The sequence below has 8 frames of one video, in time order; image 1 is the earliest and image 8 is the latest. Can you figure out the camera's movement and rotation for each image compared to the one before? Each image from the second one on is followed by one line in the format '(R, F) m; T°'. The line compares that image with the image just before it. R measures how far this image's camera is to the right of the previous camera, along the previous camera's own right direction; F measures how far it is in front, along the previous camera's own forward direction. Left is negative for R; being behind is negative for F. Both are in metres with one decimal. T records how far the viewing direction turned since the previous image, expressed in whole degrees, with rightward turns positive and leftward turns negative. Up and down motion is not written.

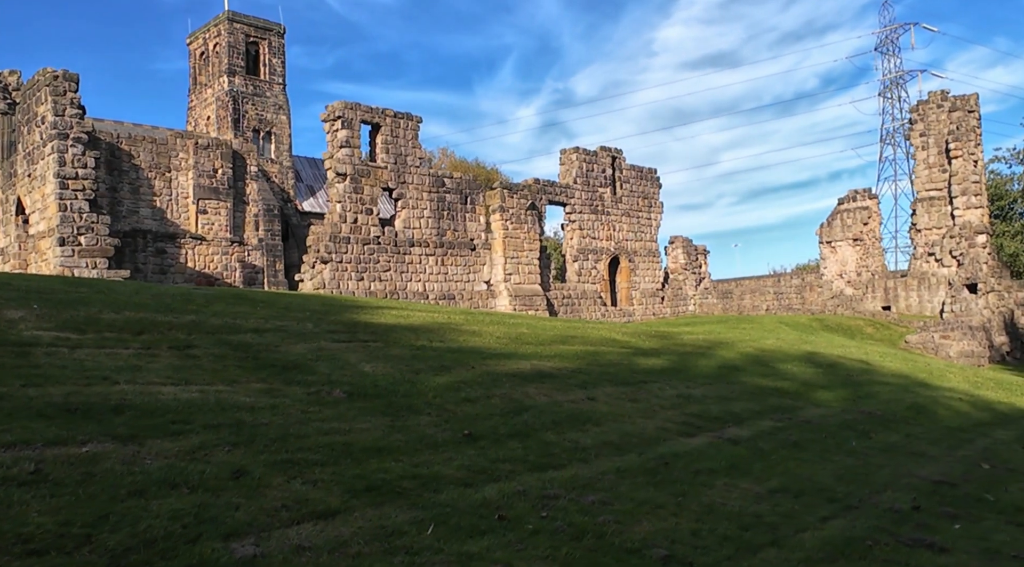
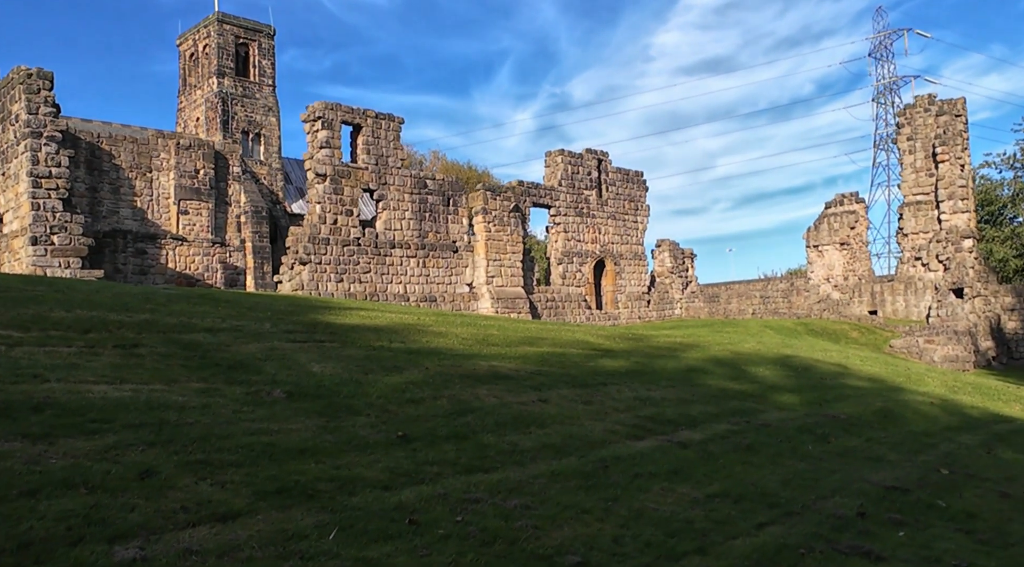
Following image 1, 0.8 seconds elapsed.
(+0.5, +0.2) m; 0°
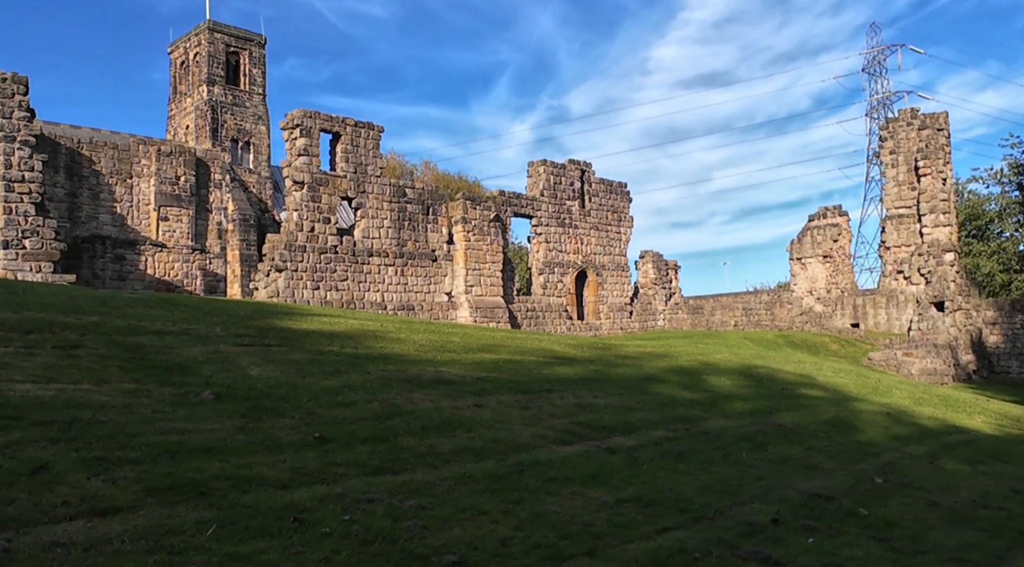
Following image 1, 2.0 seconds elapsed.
(+0.7, 0.0) m; 0°
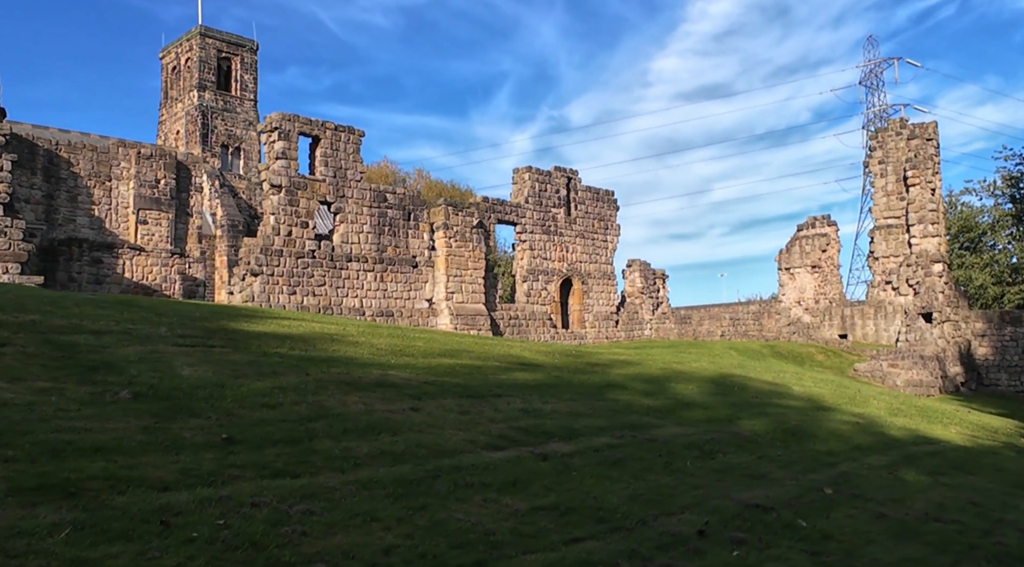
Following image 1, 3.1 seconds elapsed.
(+0.7, +0.3) m; 0°
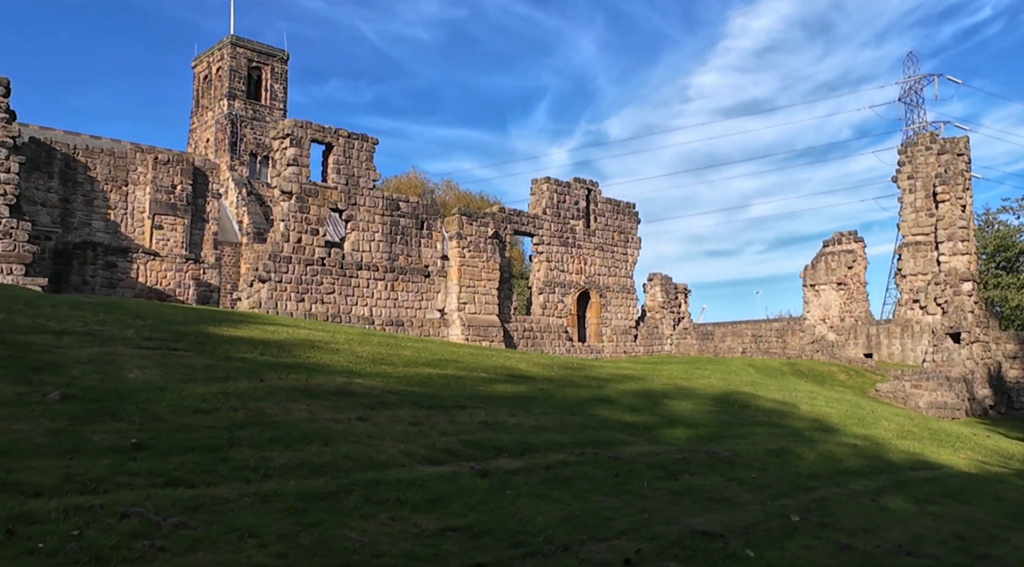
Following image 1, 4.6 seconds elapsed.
(+0.9, +0.5) m; -3°
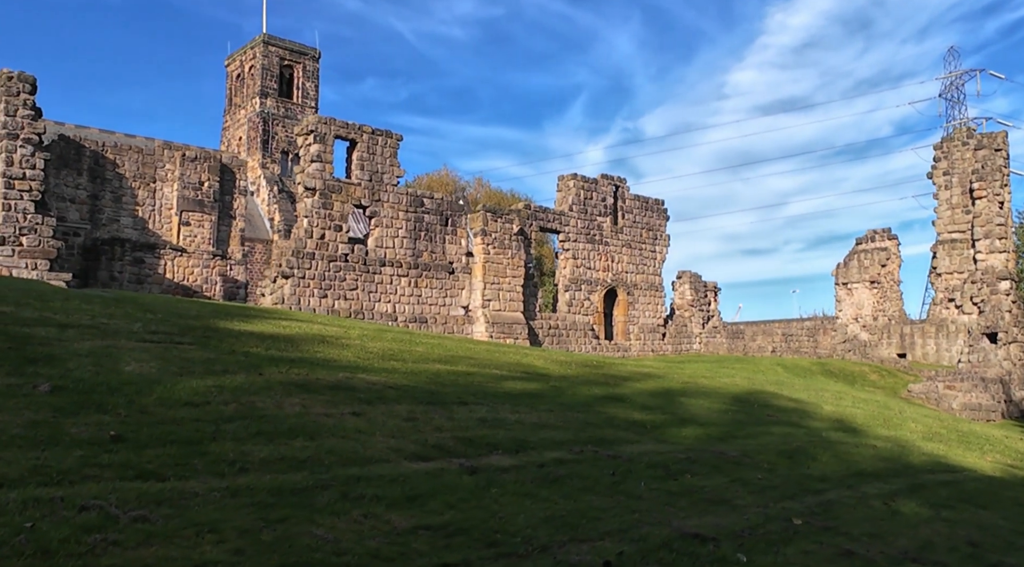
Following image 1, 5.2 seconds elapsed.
(+0.4, +0.2) m; -3°
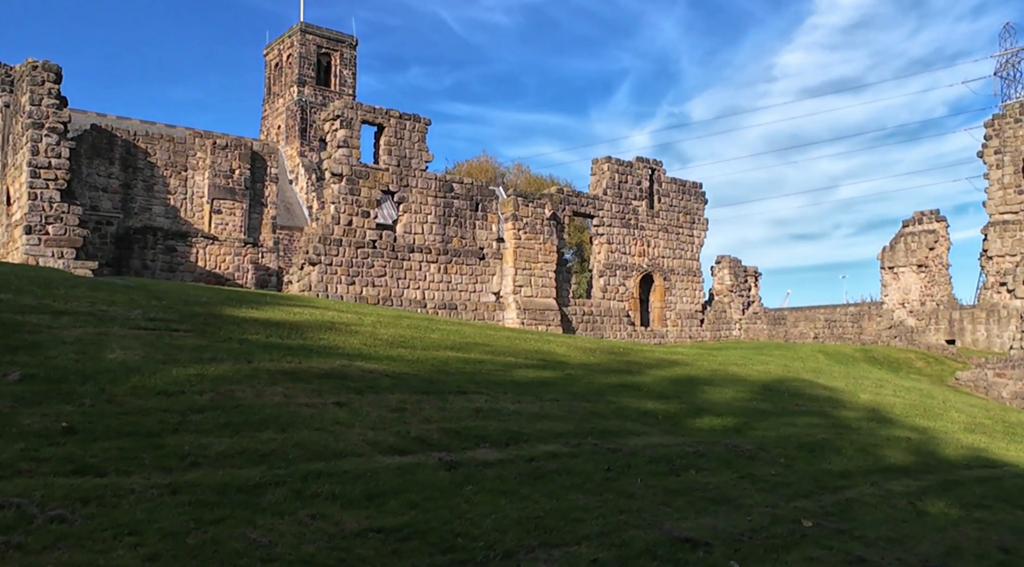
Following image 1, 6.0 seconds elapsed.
(+0.5, +0.5) m; -3°
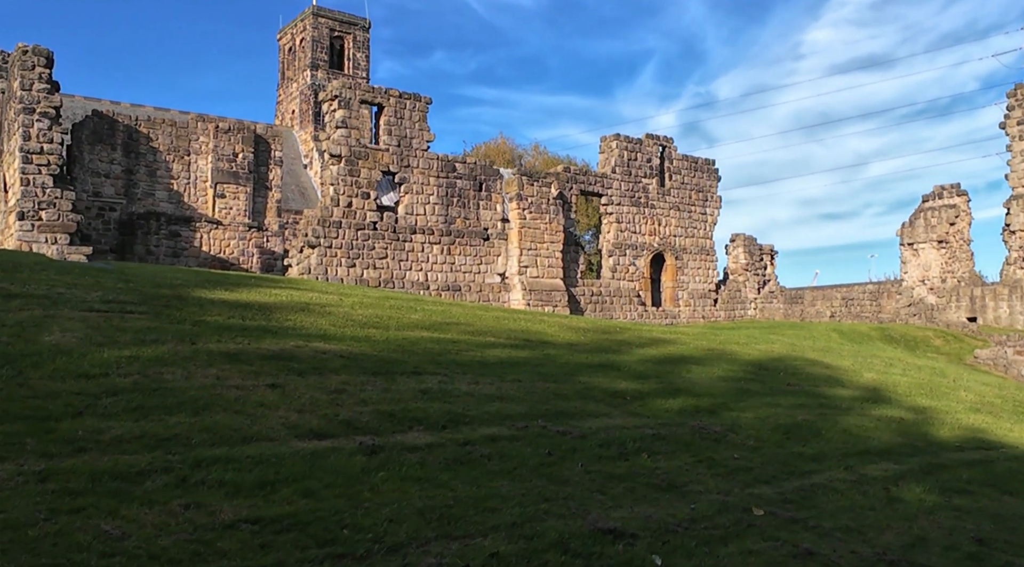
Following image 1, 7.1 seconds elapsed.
(+0.8, +0.5) m; -2°
